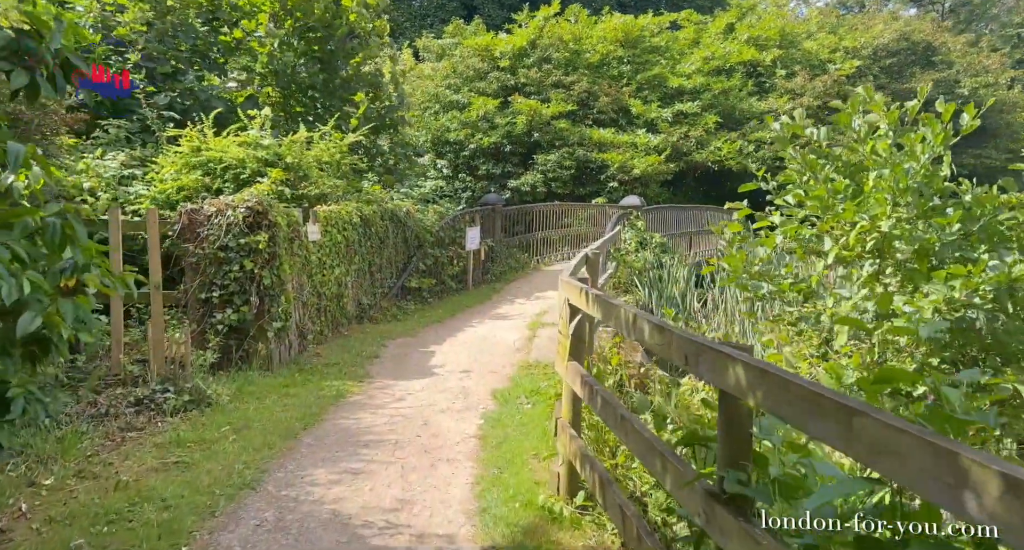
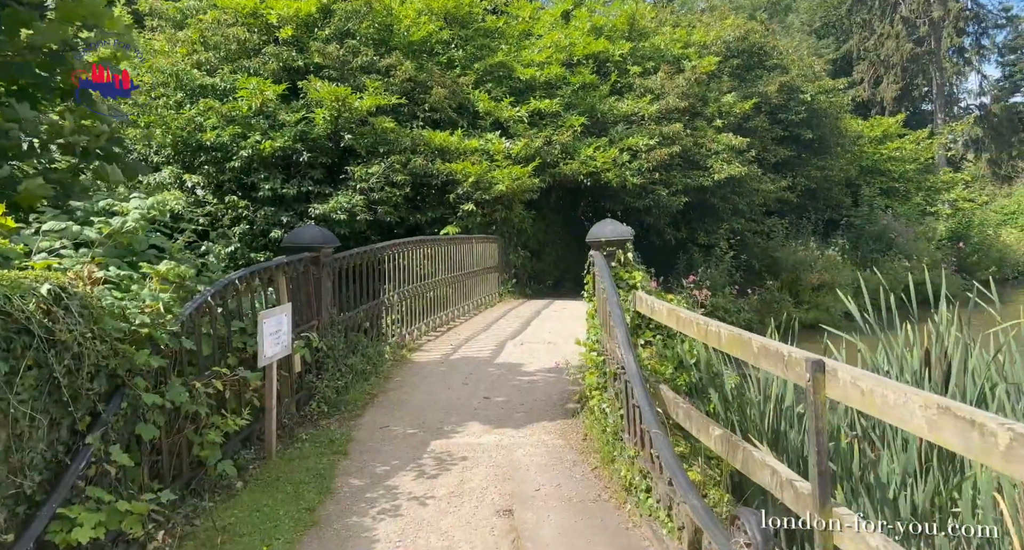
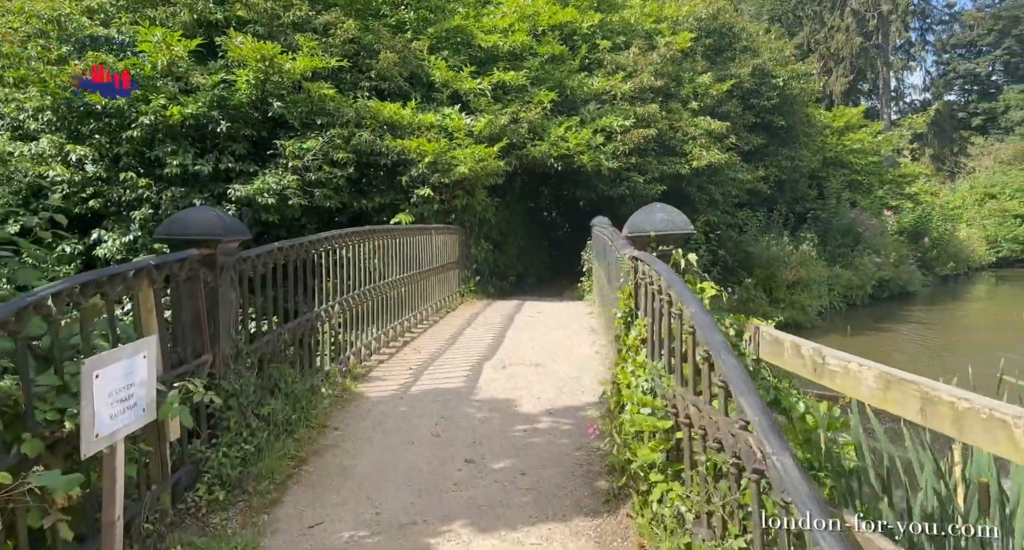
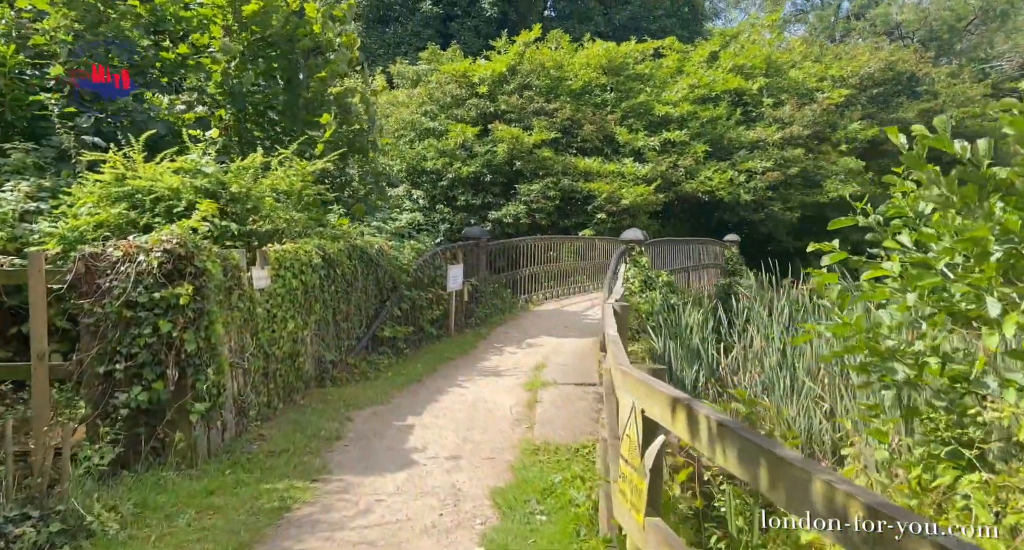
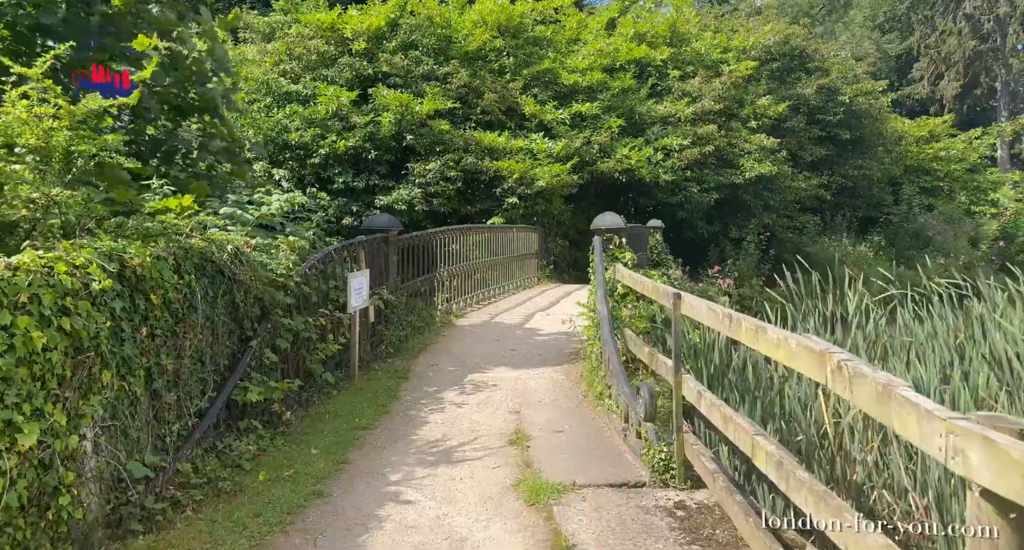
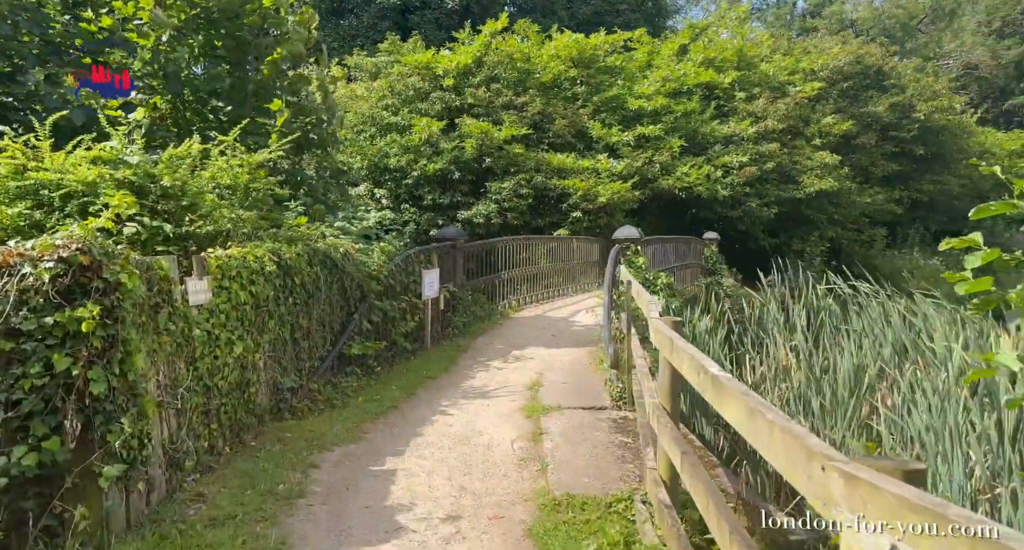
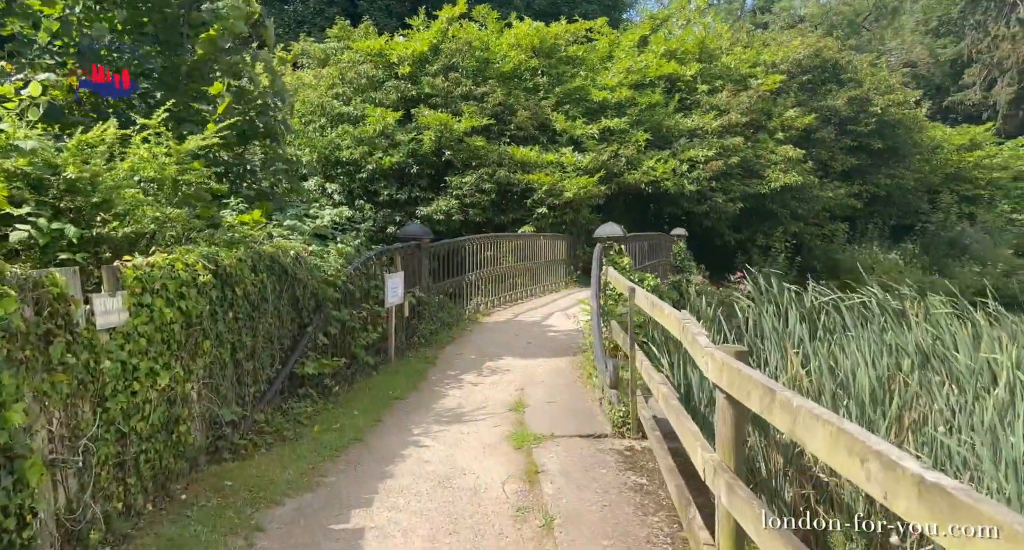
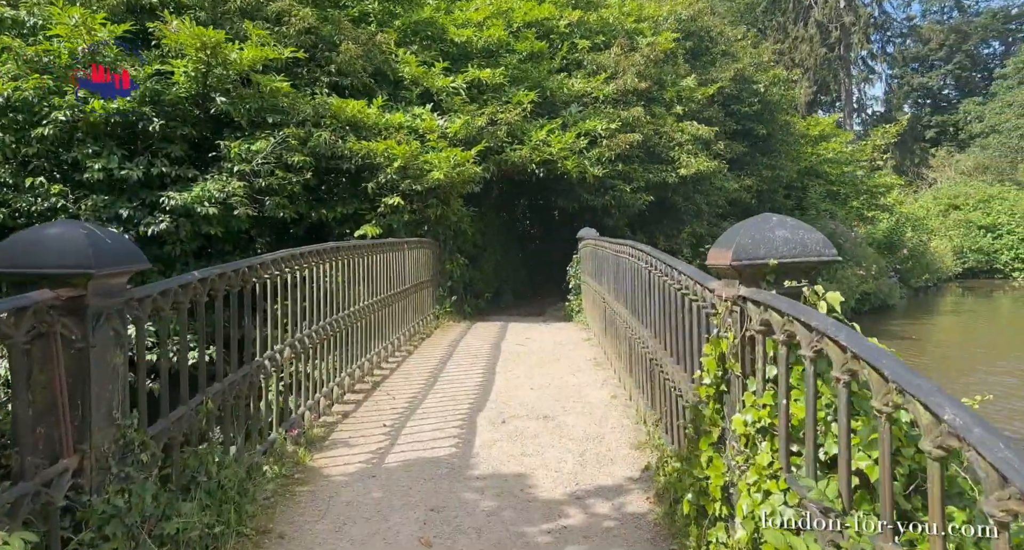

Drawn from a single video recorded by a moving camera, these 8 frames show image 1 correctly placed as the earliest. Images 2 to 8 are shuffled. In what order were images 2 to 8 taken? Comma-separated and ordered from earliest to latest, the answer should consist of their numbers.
4, 6, 7, 5, 2, 3, 8
